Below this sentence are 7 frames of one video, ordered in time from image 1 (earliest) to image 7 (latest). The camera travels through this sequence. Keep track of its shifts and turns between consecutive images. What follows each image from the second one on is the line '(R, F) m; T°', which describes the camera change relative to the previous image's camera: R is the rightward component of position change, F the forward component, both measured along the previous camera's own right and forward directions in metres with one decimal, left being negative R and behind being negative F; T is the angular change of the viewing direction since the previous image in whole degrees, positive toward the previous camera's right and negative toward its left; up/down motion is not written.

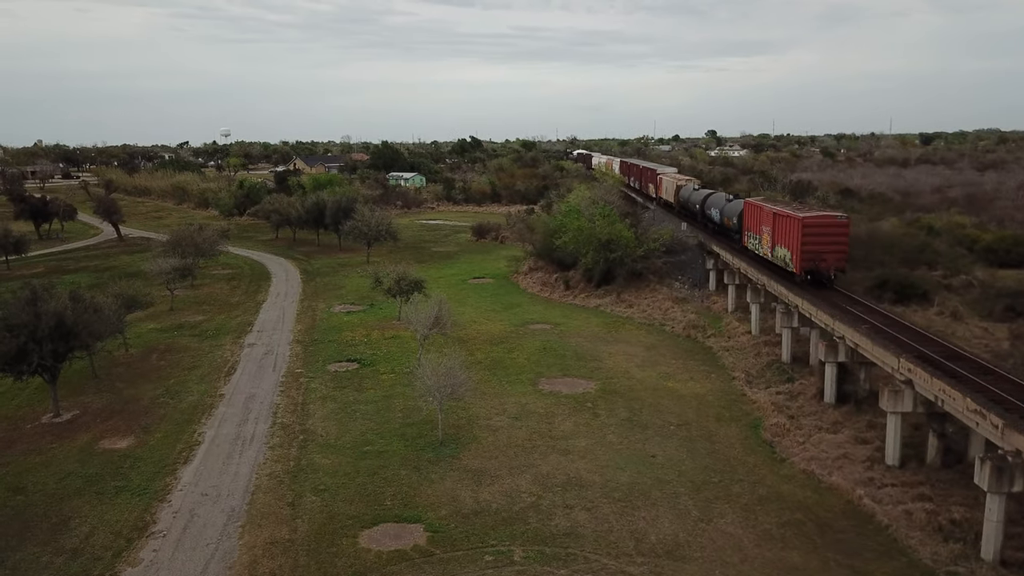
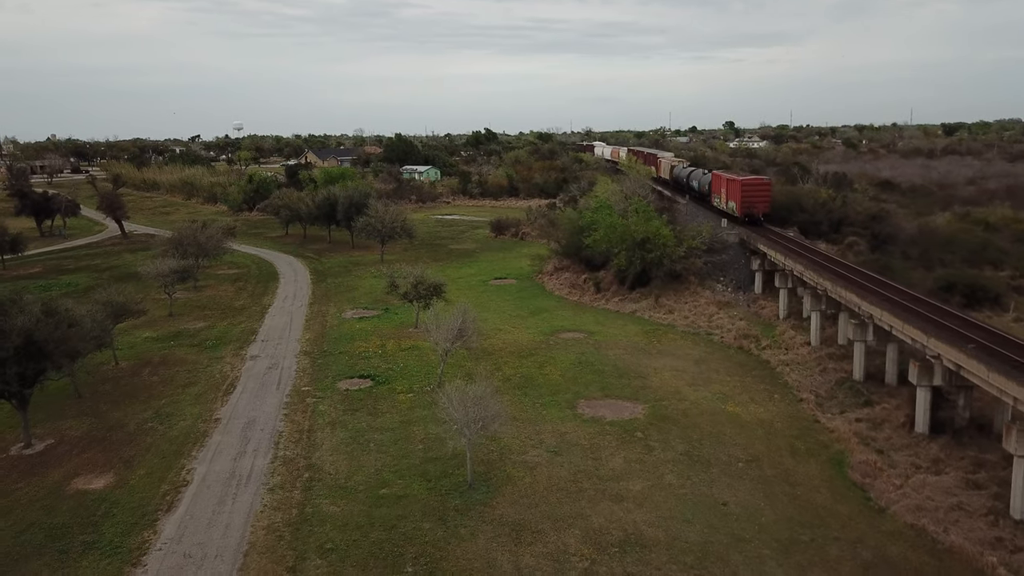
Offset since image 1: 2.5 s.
(-0.7, +3.5) m; -1°
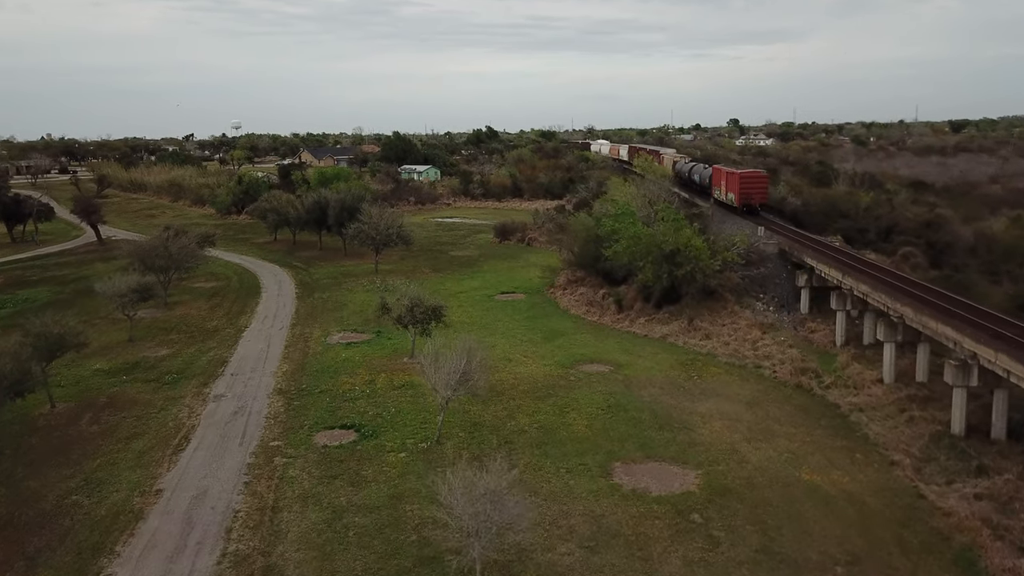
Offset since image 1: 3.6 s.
(-0.4, +5.0) m; 0°
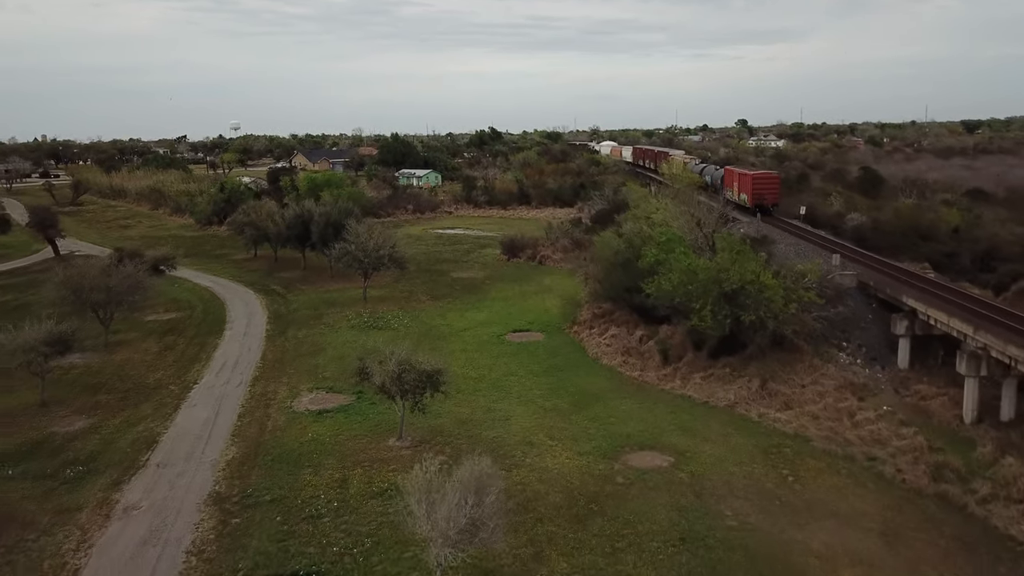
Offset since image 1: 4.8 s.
(-0.5, +7.4) m; 0°
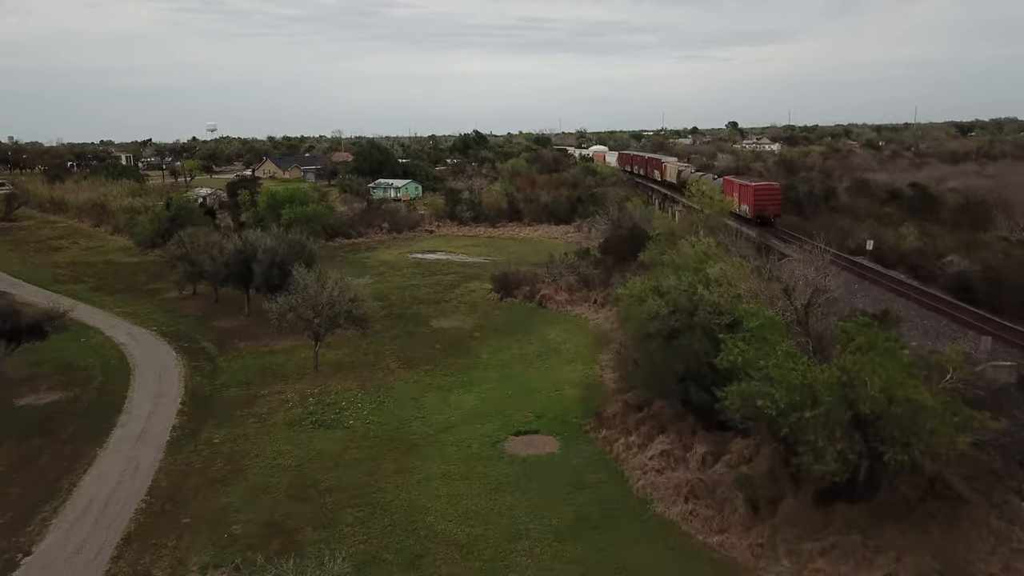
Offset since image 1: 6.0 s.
(-0.5, +9.9) m; +1°
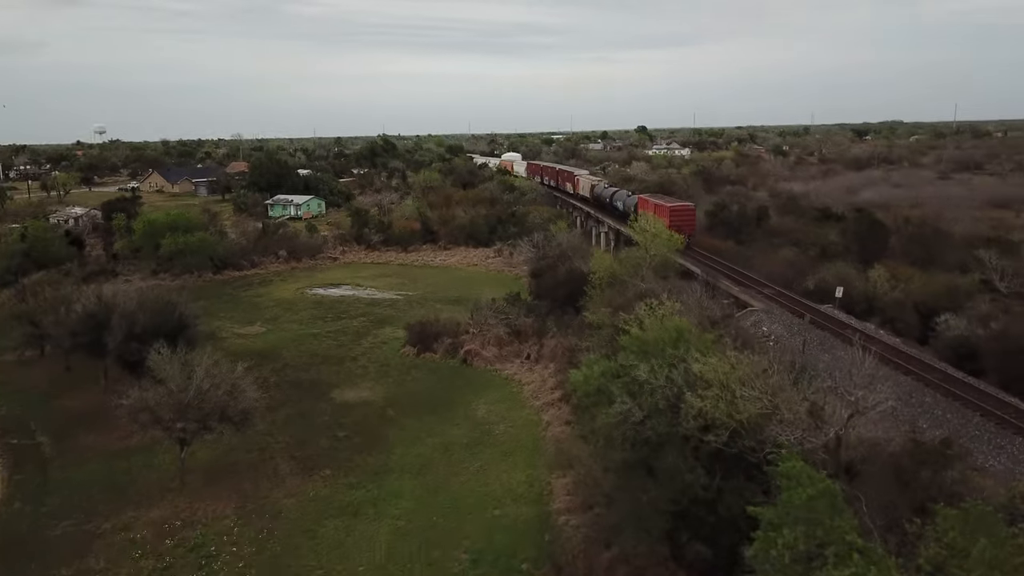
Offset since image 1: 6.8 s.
(-0.3, +6.4) m; +6°
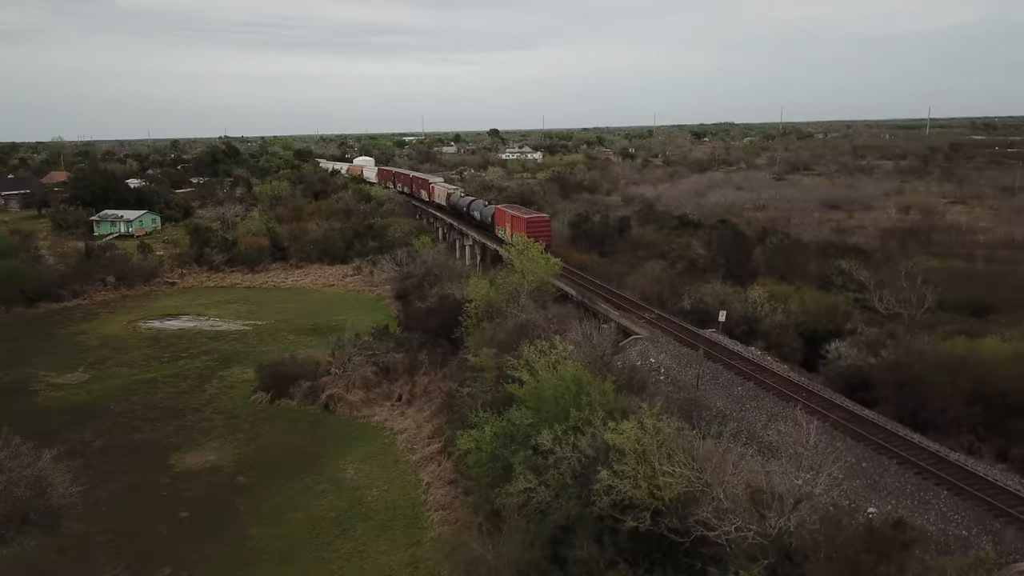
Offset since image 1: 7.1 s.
(-0.4, +3.2) m; +10°
